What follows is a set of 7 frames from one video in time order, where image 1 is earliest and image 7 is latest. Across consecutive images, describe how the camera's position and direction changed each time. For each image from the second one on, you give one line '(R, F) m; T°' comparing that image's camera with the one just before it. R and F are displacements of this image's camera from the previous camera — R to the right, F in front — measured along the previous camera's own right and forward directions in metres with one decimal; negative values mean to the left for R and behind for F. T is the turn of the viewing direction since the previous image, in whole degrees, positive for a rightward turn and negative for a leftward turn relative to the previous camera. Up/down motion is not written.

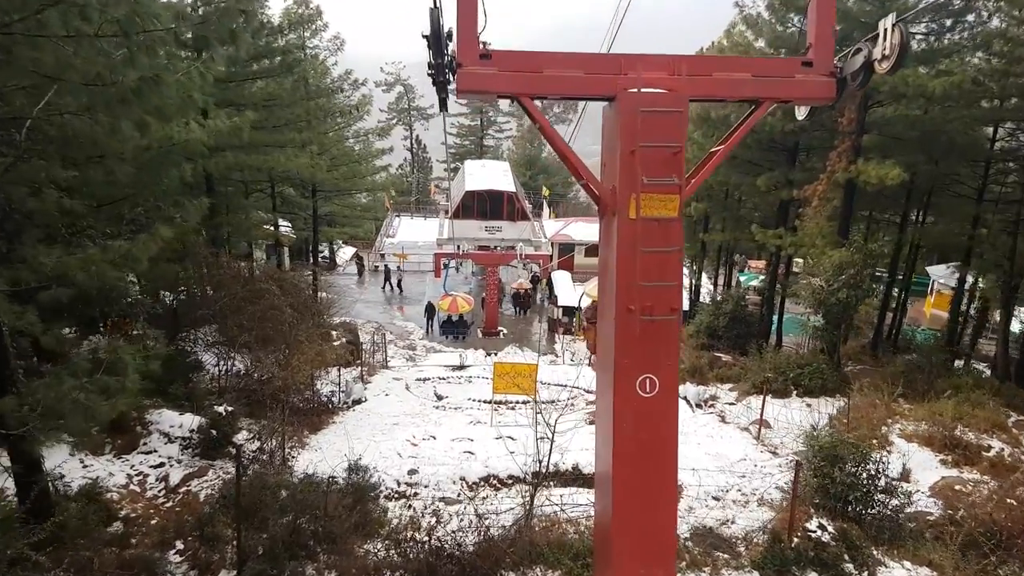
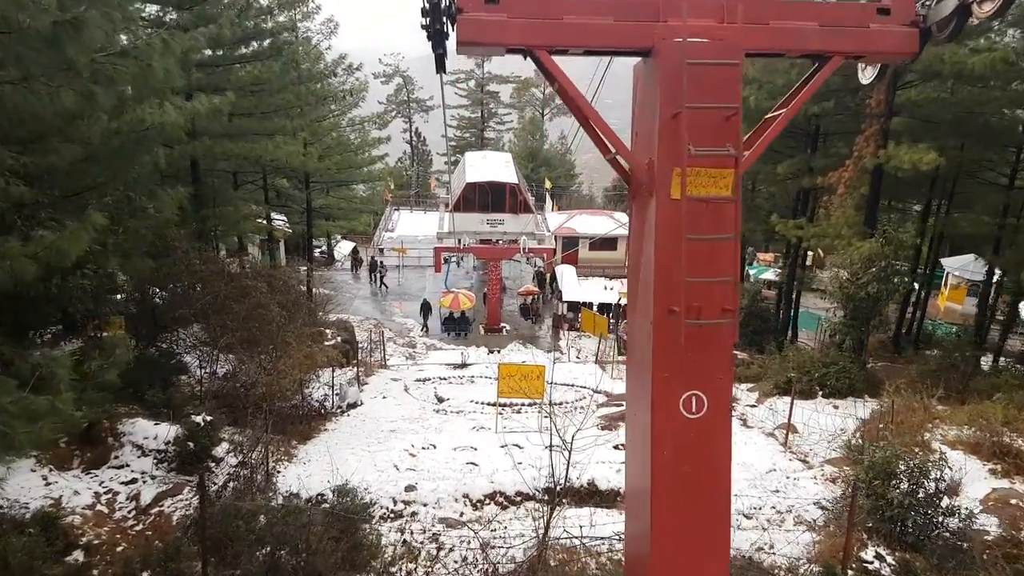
(-0.1, +0.8) m; 0°
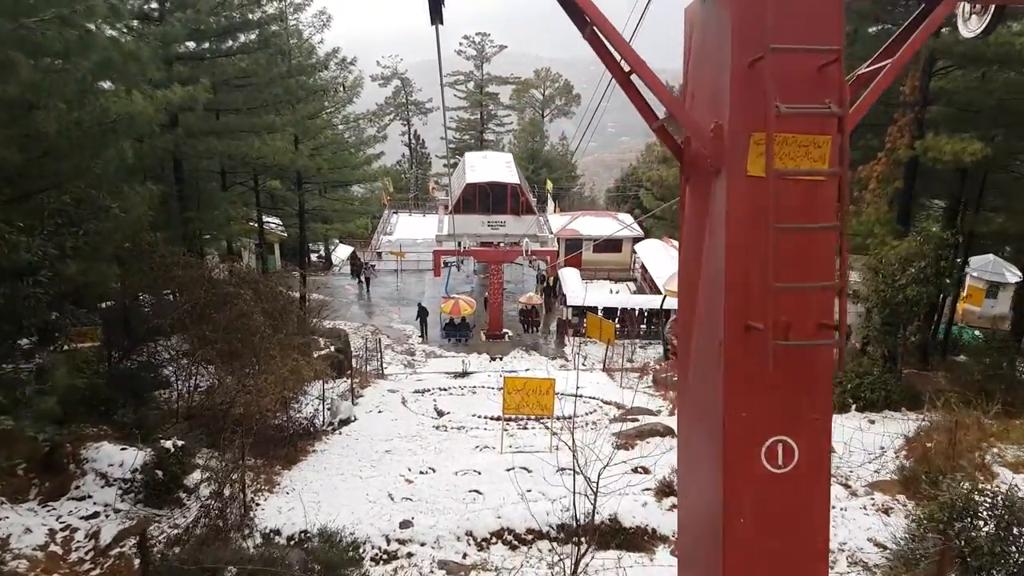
(-0.1, +0.9) m; 0°
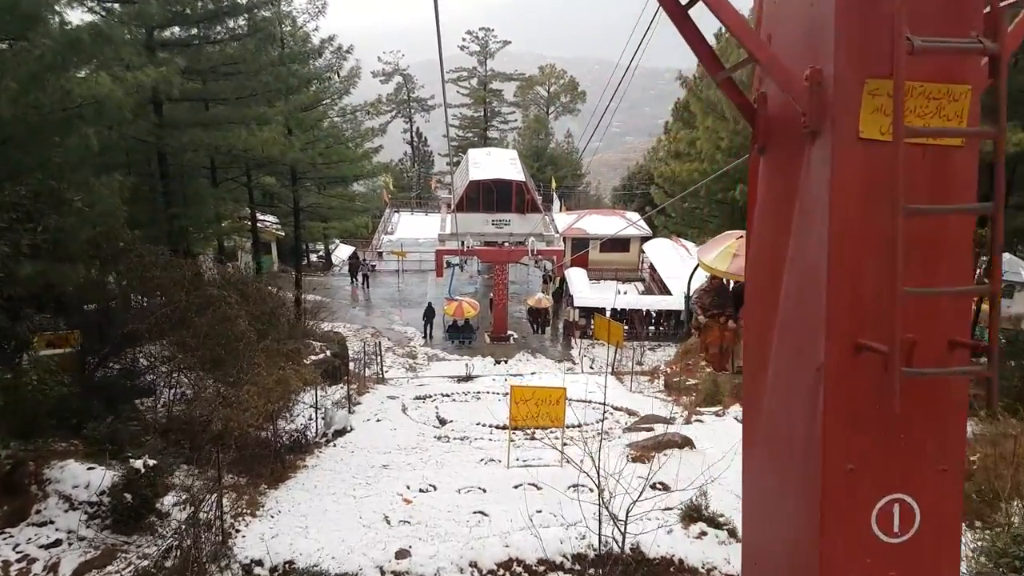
(0.0, +0.7) m; 0°
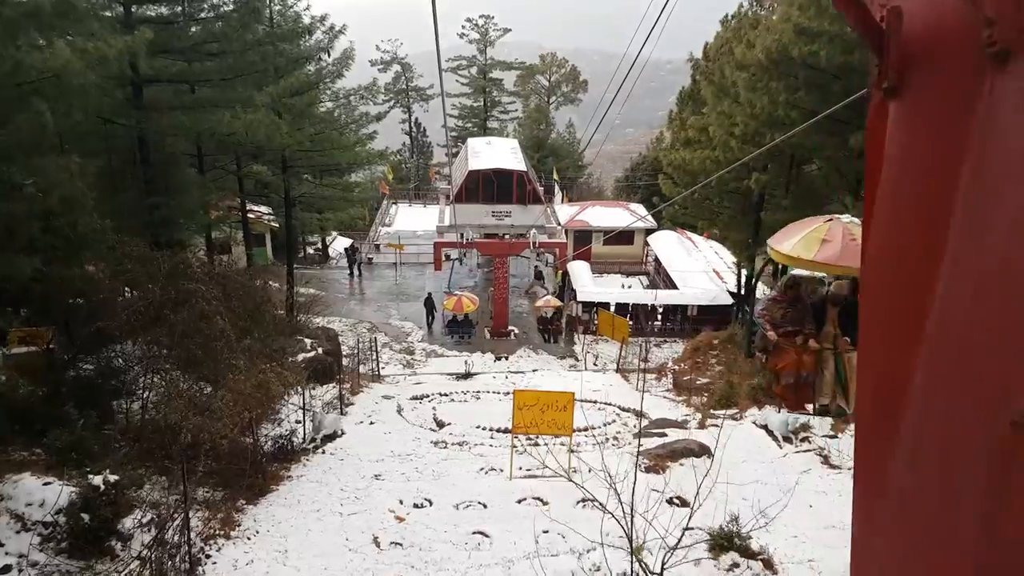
(0.0, +0.7) m; 0°
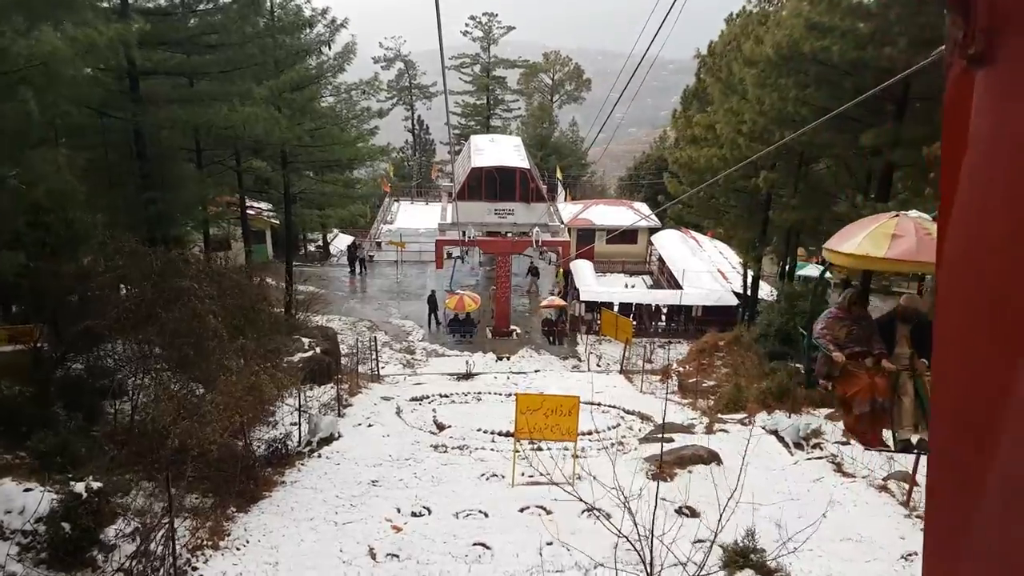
(0.0, +0.3) m; 0°
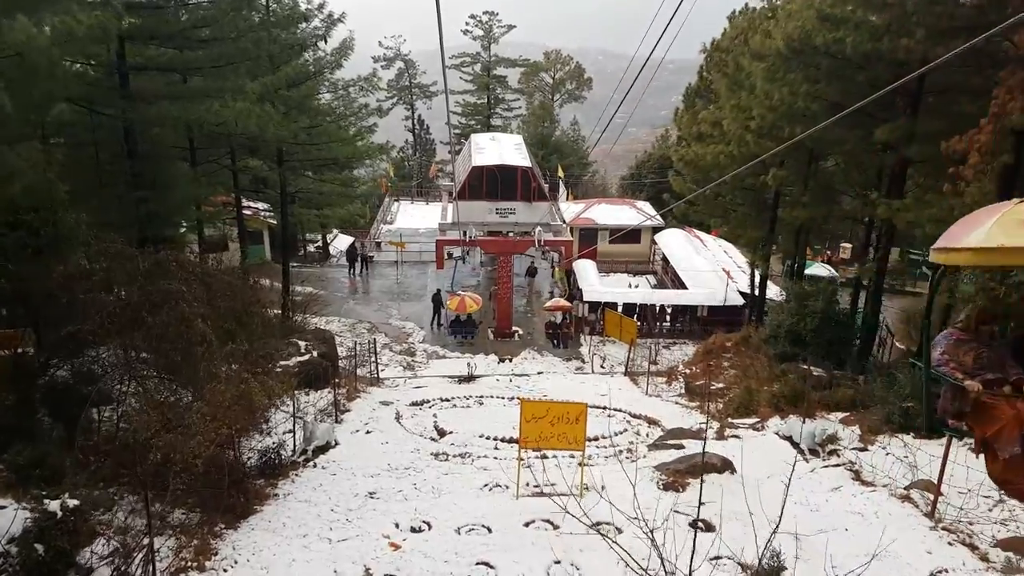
(0.0, +0.4) m; 0°
